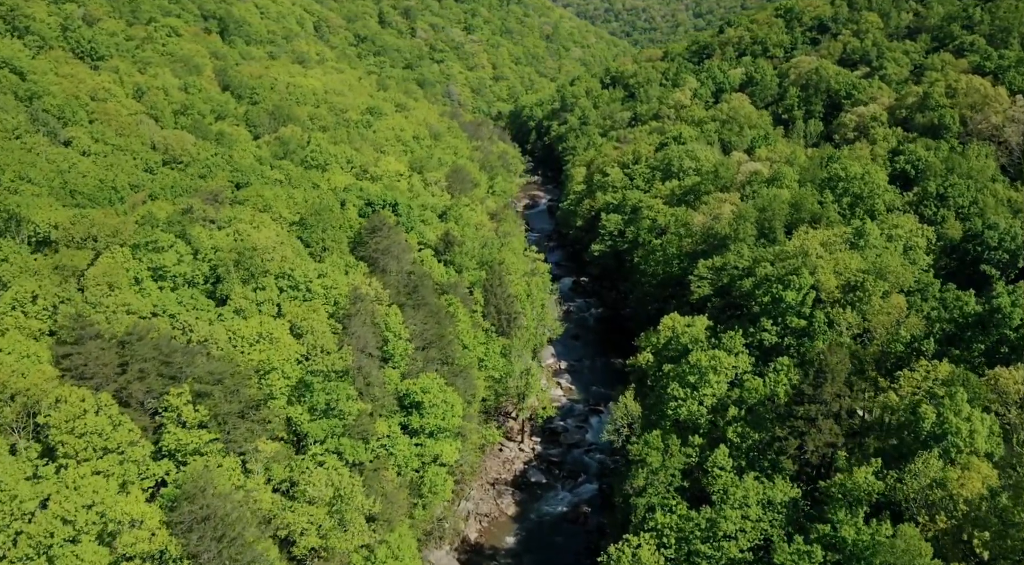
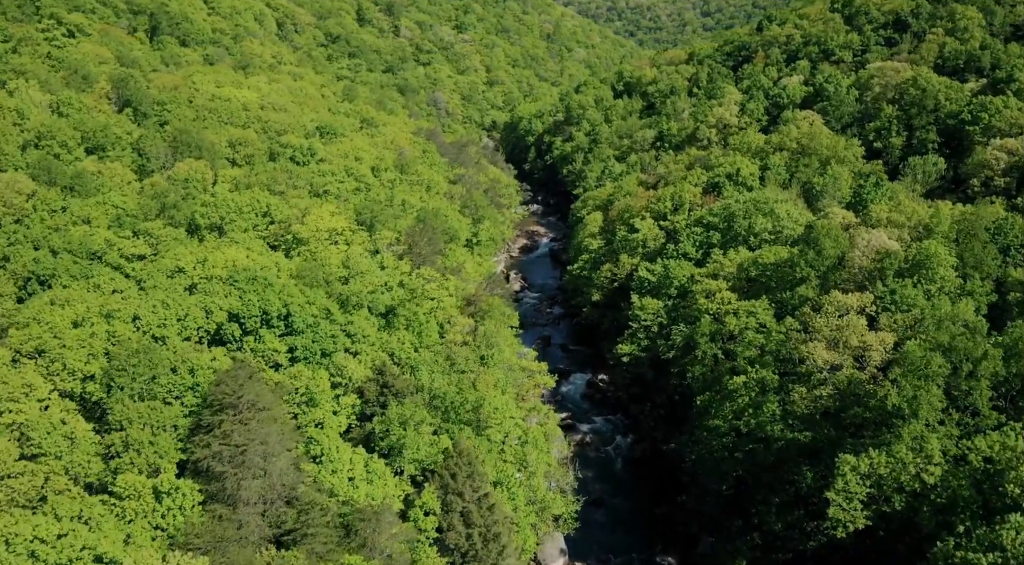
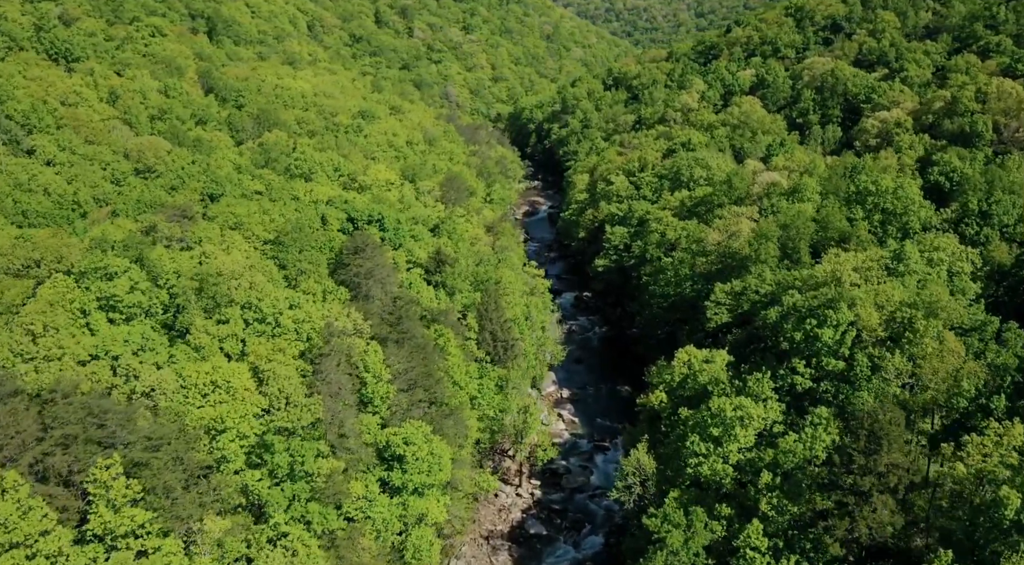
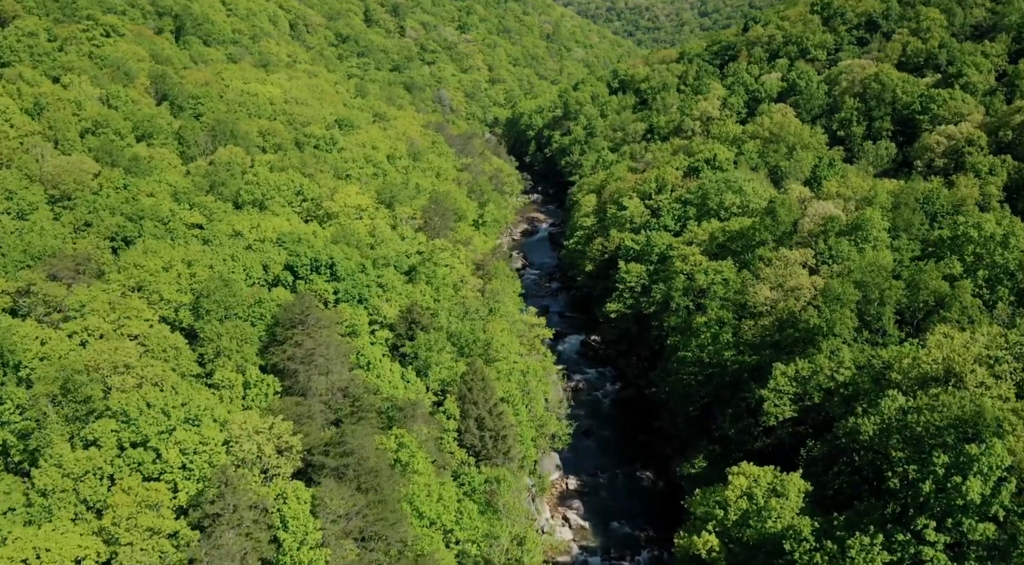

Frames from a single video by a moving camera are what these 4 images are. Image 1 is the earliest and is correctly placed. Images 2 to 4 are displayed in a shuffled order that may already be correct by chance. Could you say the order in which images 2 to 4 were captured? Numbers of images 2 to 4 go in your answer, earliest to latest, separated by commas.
3, 4, 2
